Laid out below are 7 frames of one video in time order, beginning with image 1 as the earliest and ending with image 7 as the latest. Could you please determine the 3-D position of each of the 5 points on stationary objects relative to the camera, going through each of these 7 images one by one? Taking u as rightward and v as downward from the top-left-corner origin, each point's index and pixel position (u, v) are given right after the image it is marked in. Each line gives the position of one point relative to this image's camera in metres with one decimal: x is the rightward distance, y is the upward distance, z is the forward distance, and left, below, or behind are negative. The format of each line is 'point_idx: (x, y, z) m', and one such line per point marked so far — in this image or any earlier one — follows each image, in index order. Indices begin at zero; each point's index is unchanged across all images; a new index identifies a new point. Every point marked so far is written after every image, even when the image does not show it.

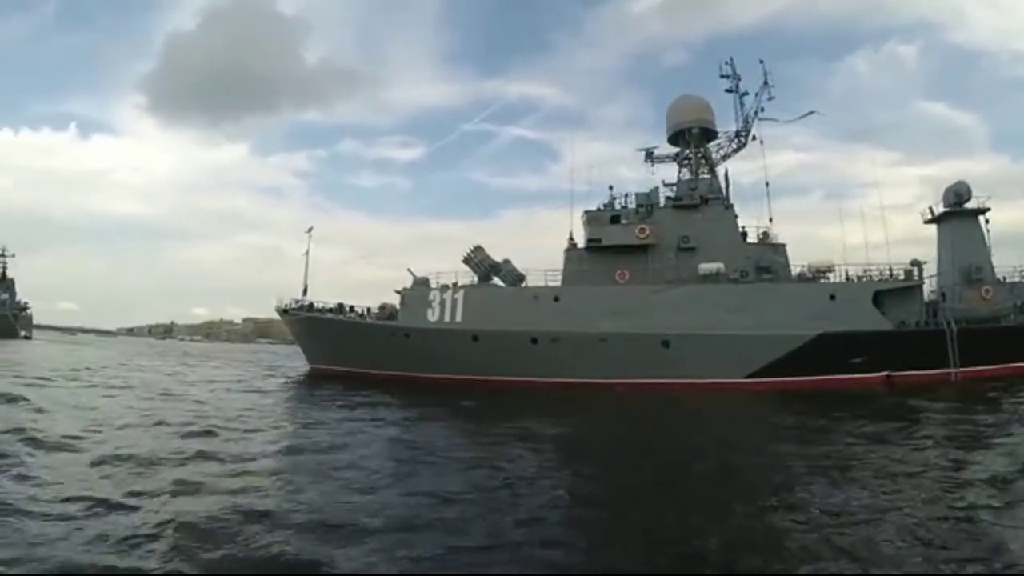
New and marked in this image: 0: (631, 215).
0: (+2.9, +1.8, +14.7) m
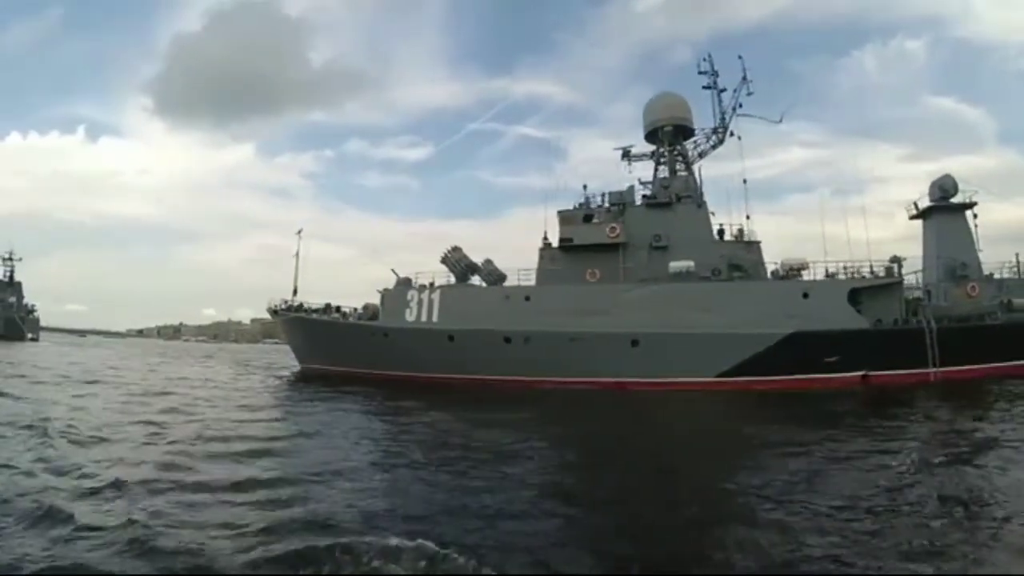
0: (+2.3, +1.8, +14.6) m
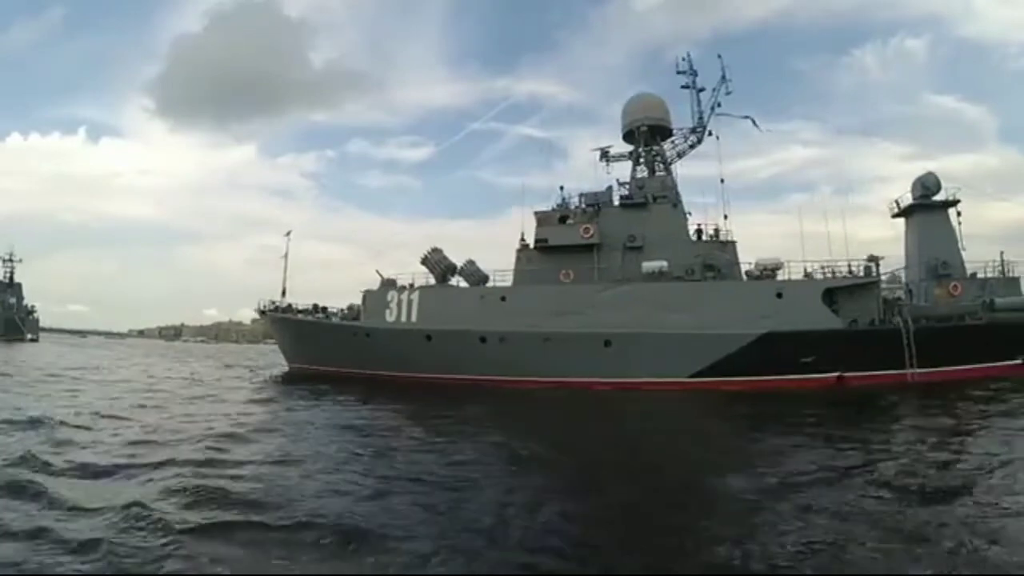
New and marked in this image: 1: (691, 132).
0: (+1.7, +1.8, +14.6) m
1: (+5.0, +4.3, +16.4) m
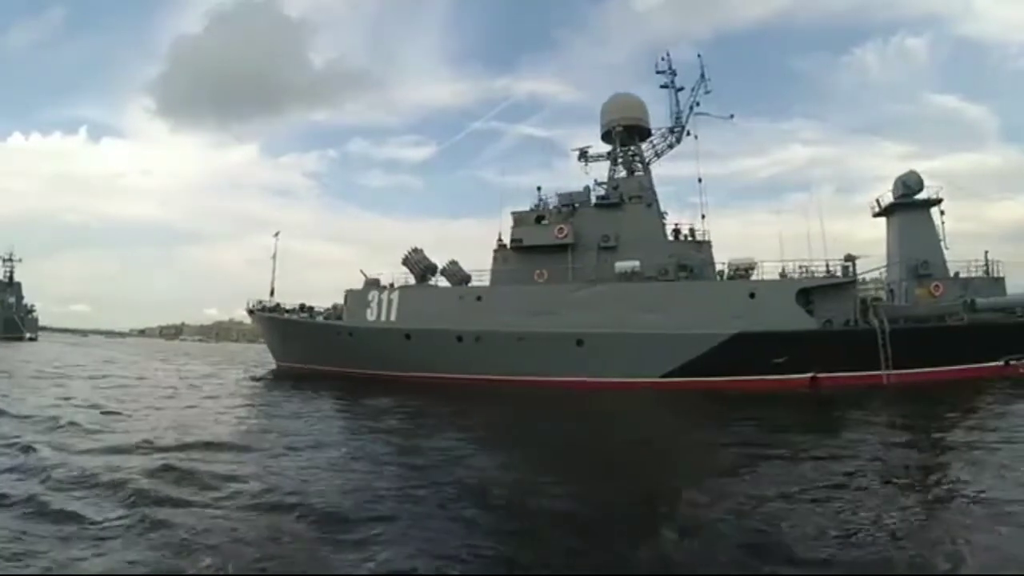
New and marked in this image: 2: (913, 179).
0: (+1.1, +1.8, +14.6) m
1: (+4.4, +4.3, +16.4) m
2: (+12.7, +3.5, +18.7) m
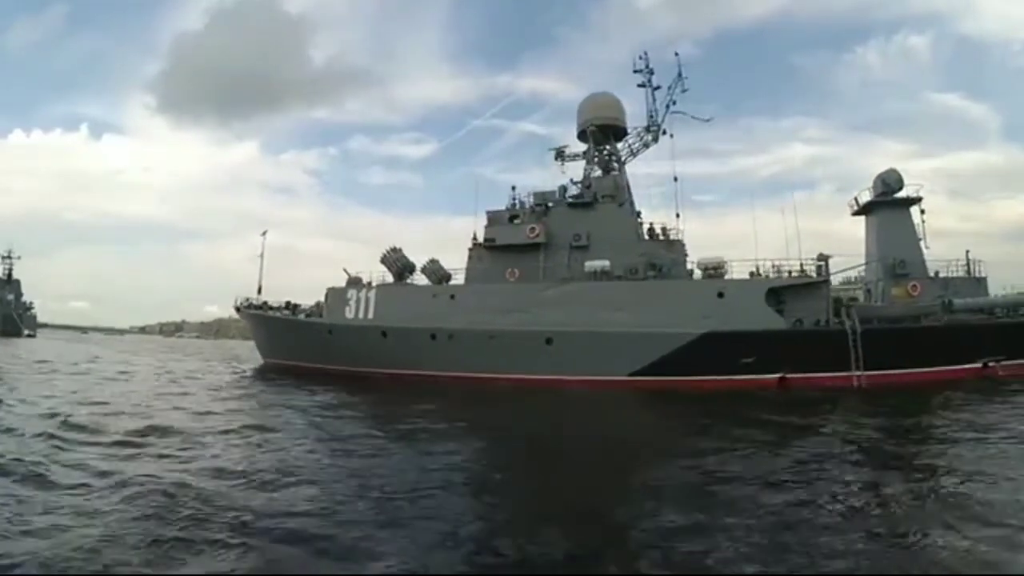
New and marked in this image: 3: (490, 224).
0: (+0.4, +1.9, +14.7) m
1: (+3.7, +4.4, +16.4) m
2: (+12.1, +3.5, +18.7) m
3: (-0.6, +1.6, +14.8) m
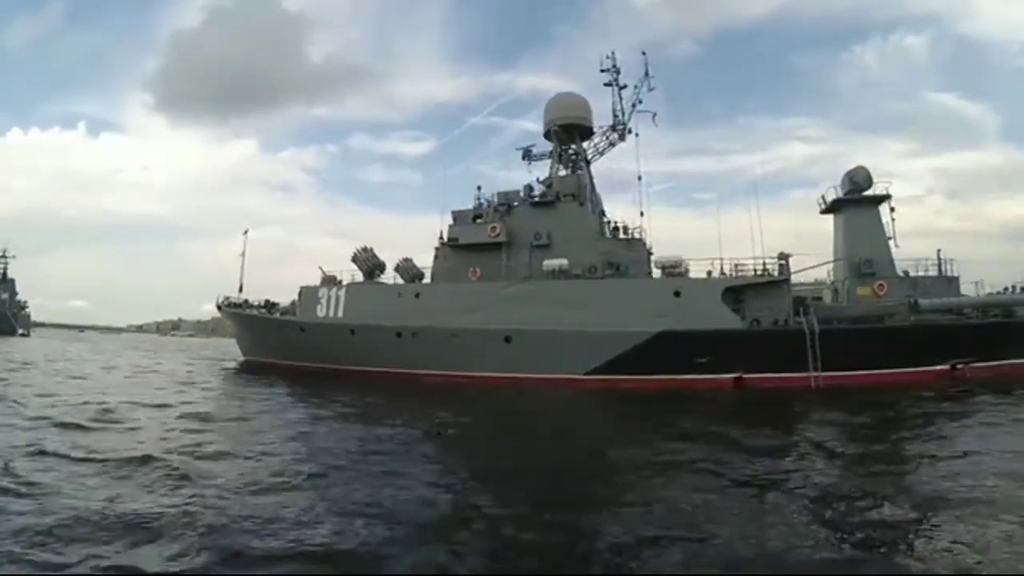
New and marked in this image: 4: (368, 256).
0: (-0.5, +1.9, +14.8) m
1: (+2.8, +4.4, +16.6) m
2: (+11.2, +3.5, +18.9) m
3: (-1.5, +1.6, +14.9) m
4: (-4.3, +1.0, +17.6) m
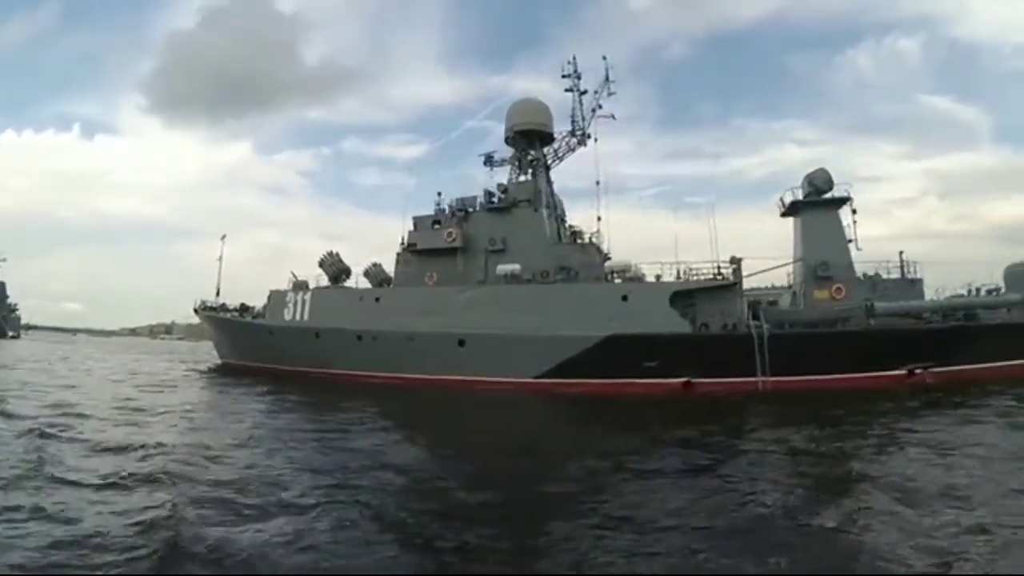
0: (-1.6, +1.8, +15.1) m
1: (+1.7, +4.3, +16.9) m
2: (+10.1, +3.4, +19.3) m
3: (-2.5, +1.5, +15.2) m
4: (-5.4, +0.8, +17.9) m
